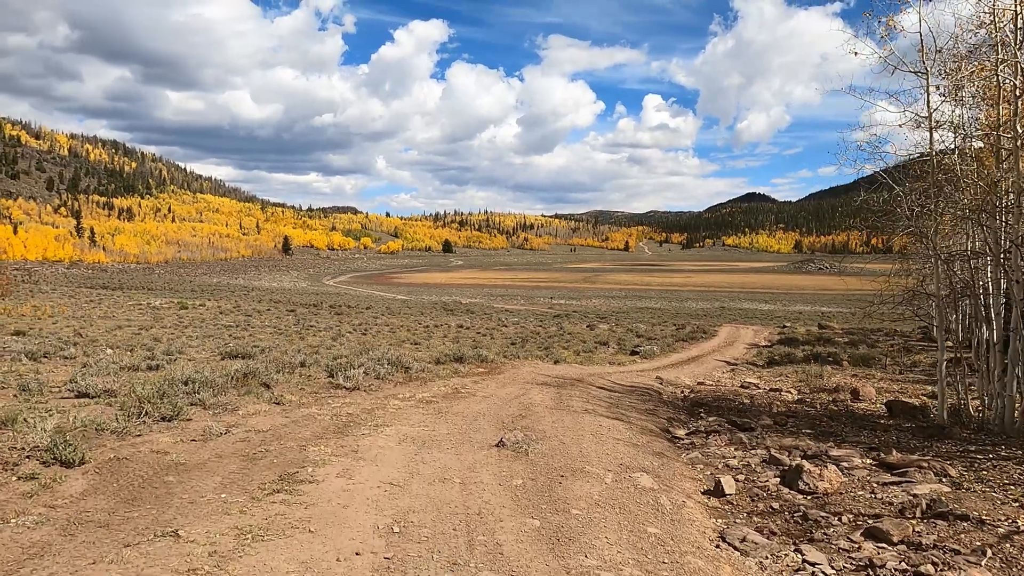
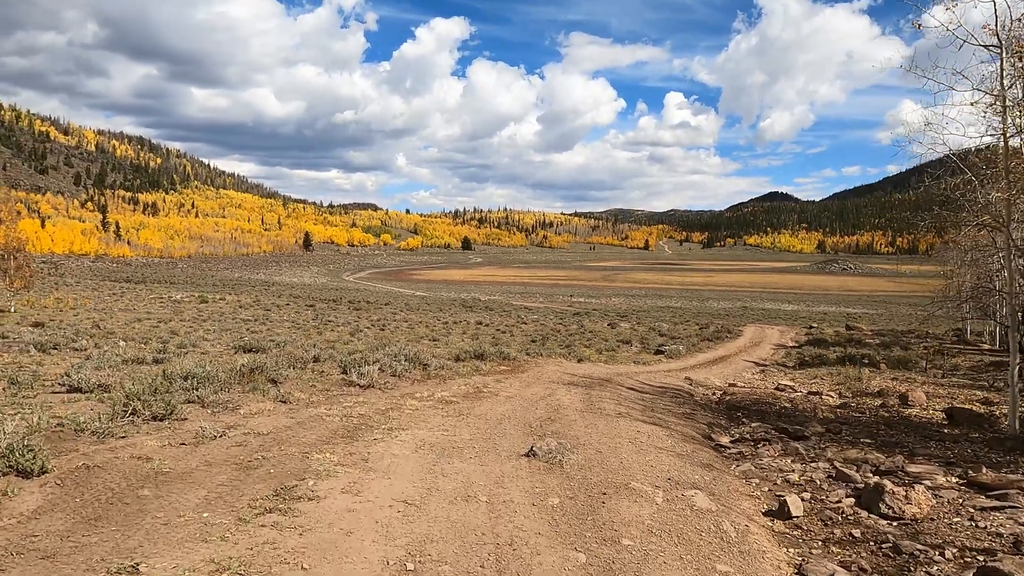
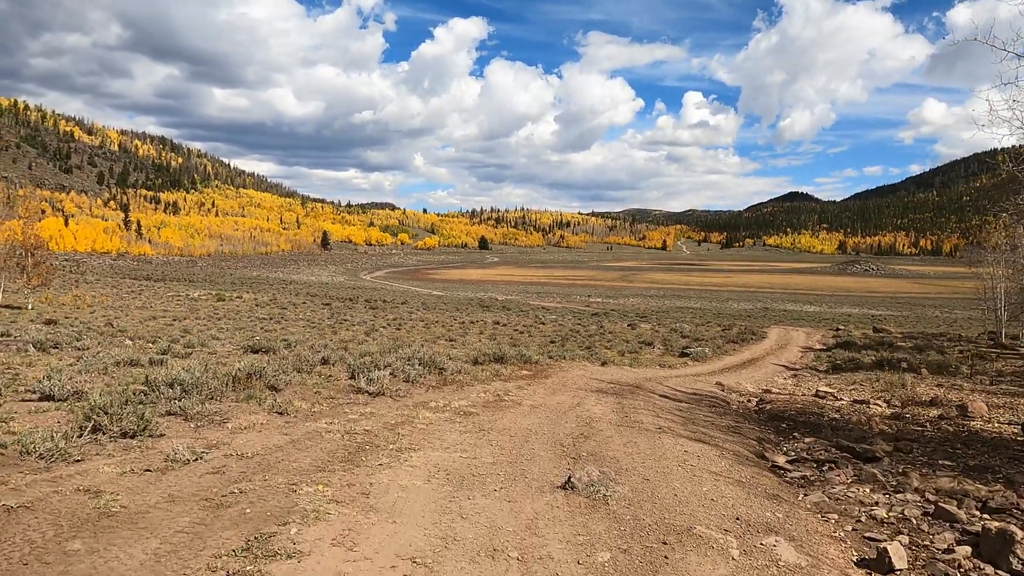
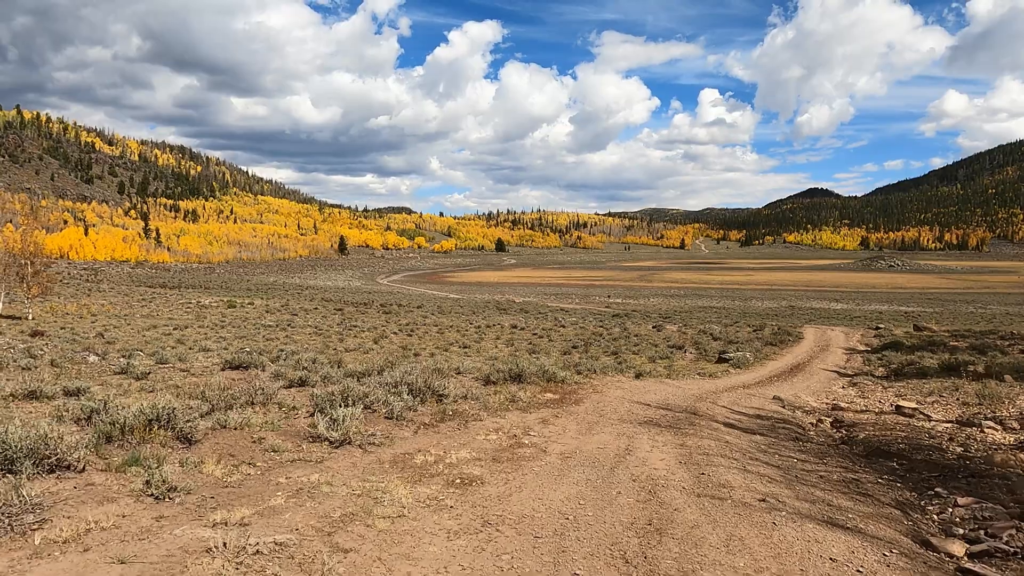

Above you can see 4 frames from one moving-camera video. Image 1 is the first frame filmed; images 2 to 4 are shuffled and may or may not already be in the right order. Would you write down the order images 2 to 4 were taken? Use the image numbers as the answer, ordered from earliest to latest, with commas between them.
2, 3, 4
